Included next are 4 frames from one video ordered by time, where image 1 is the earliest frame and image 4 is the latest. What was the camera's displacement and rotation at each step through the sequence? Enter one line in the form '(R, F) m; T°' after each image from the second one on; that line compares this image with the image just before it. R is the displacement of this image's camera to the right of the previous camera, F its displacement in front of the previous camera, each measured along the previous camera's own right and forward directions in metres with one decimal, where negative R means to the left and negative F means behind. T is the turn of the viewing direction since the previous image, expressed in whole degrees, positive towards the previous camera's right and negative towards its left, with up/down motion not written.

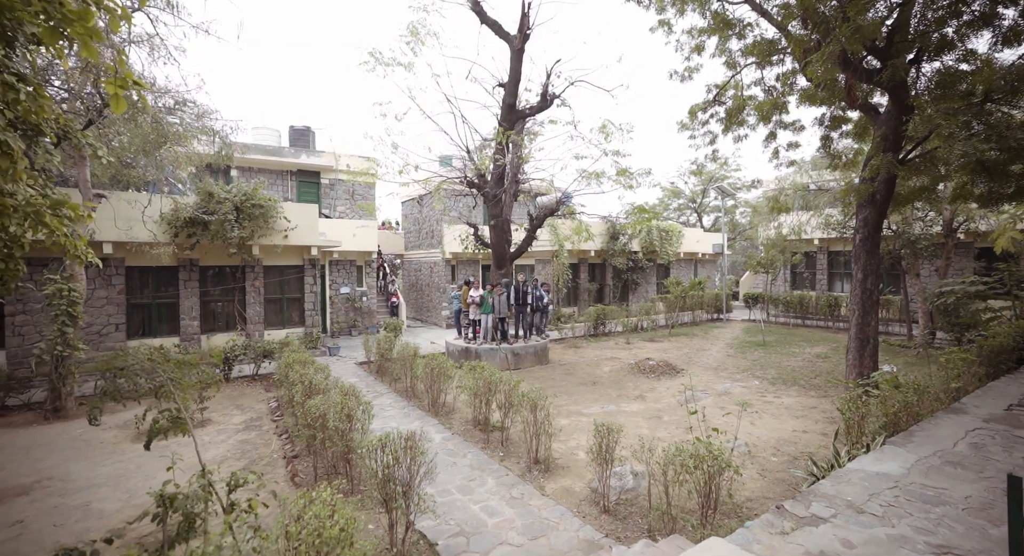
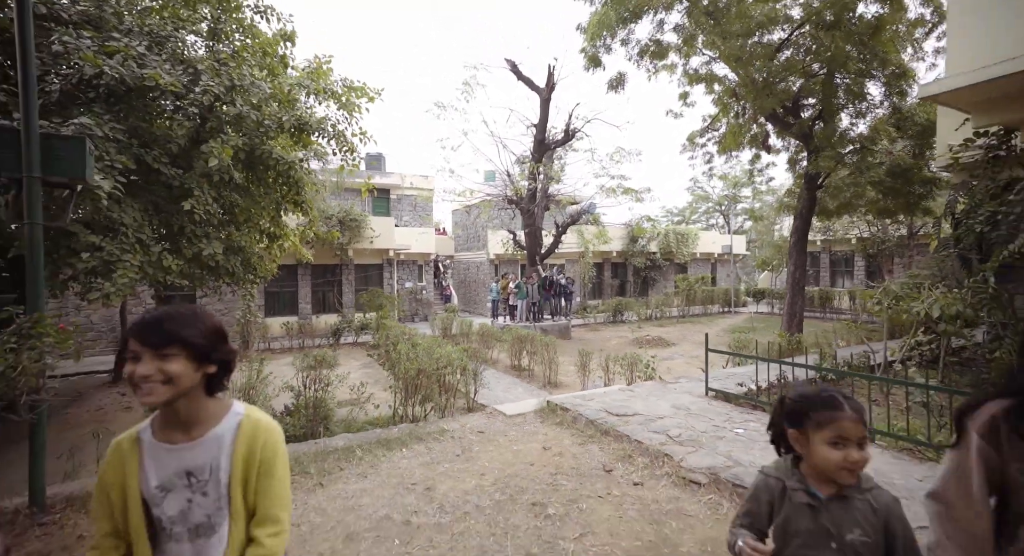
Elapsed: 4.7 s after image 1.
(+0.3, -3.2) m; -5°
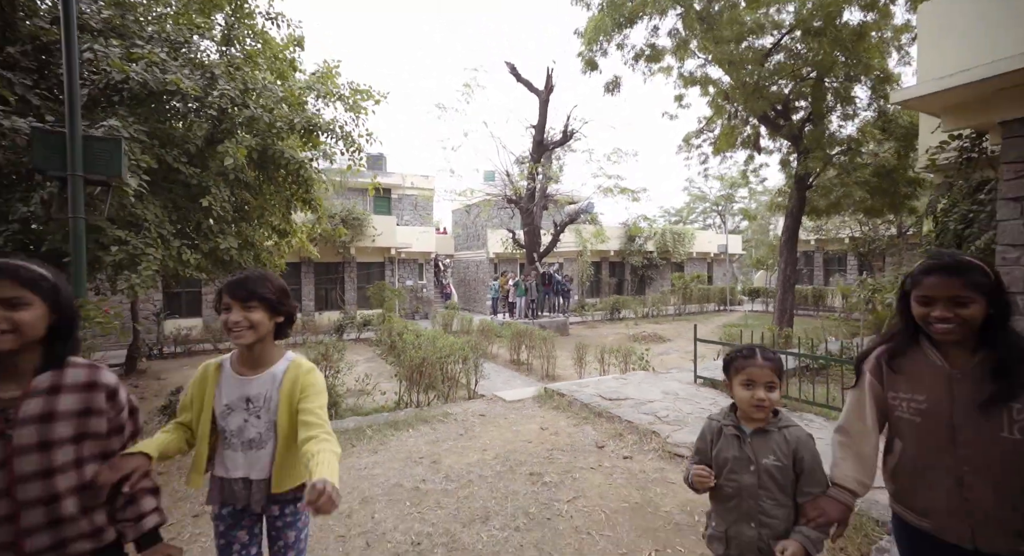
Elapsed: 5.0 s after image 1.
(0.0, -0.3) m; 0°
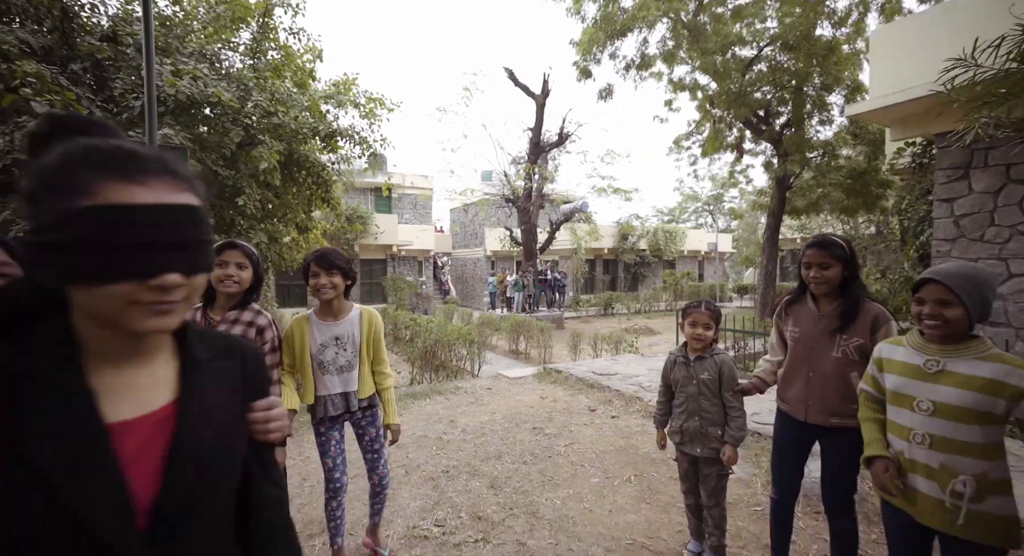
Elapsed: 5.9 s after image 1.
(-0.1, -0.6) m; +1°
